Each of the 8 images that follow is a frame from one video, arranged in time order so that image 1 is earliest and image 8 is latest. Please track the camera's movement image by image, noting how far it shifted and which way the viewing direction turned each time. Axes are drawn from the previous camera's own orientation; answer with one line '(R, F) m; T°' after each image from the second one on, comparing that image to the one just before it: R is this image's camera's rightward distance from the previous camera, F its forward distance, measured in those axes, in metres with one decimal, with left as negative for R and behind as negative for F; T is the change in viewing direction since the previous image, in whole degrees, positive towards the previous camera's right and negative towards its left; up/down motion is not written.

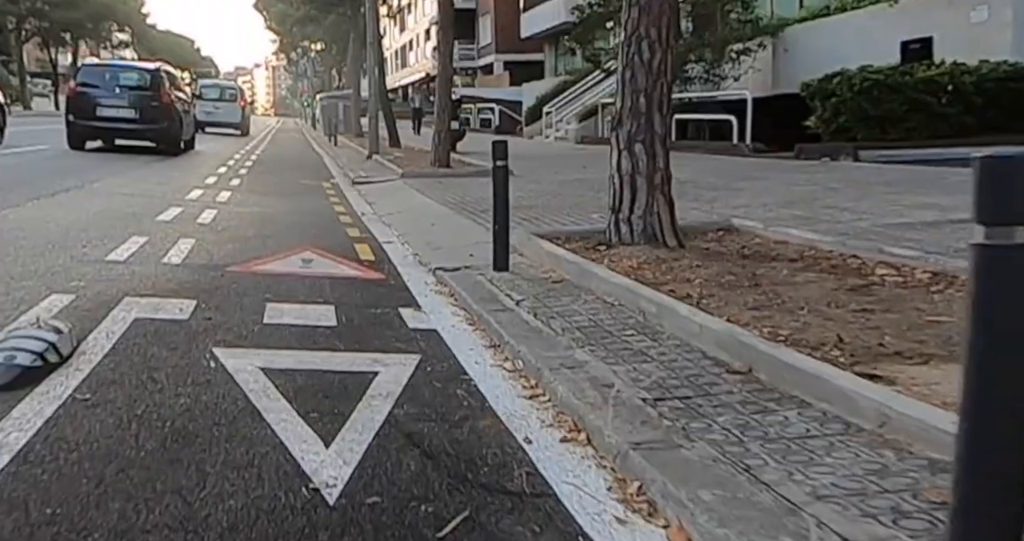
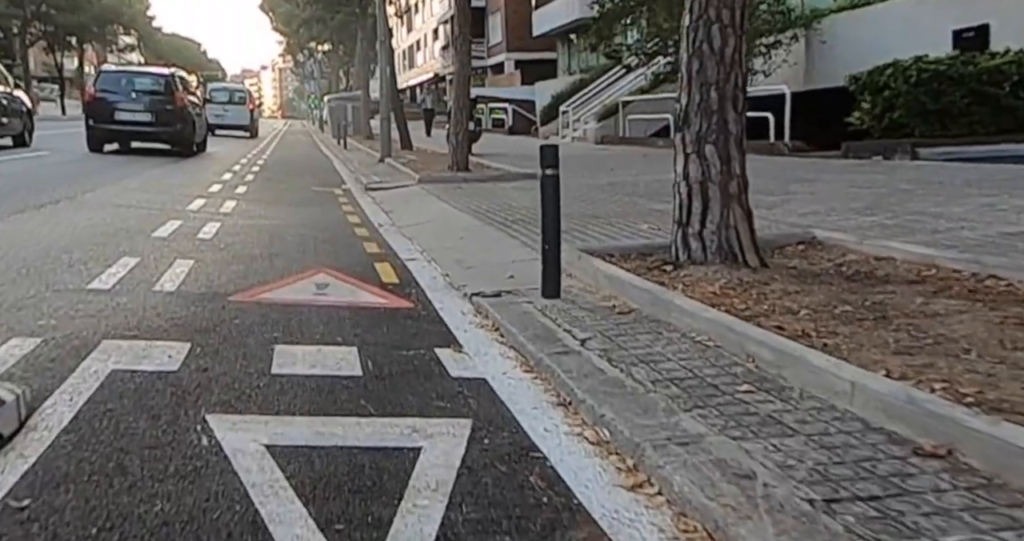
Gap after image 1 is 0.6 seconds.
(-0.3, +1.4) m; -1°
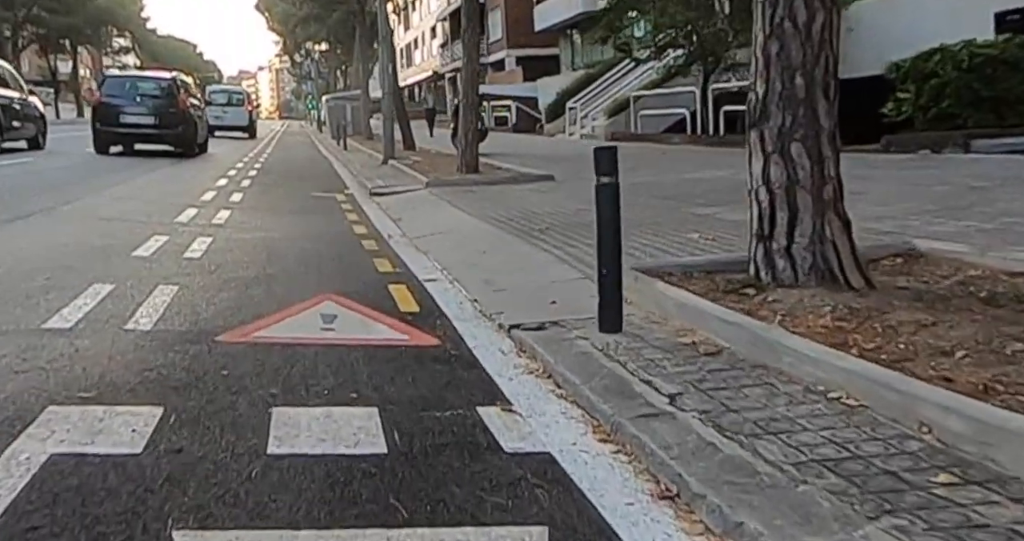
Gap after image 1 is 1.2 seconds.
(-0.3, +1.4) m; 0°
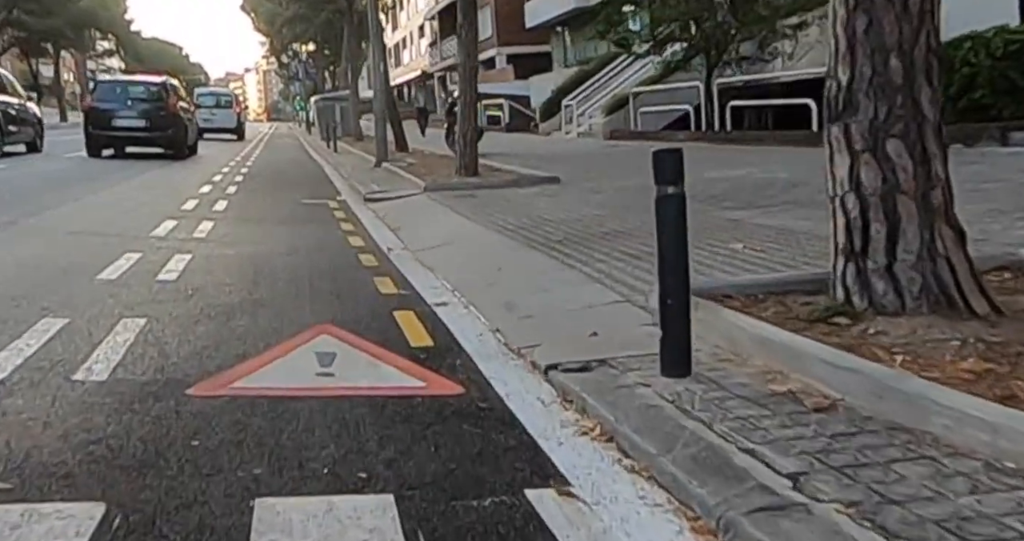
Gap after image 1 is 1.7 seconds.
(-0.3, +1.2) m; +1°
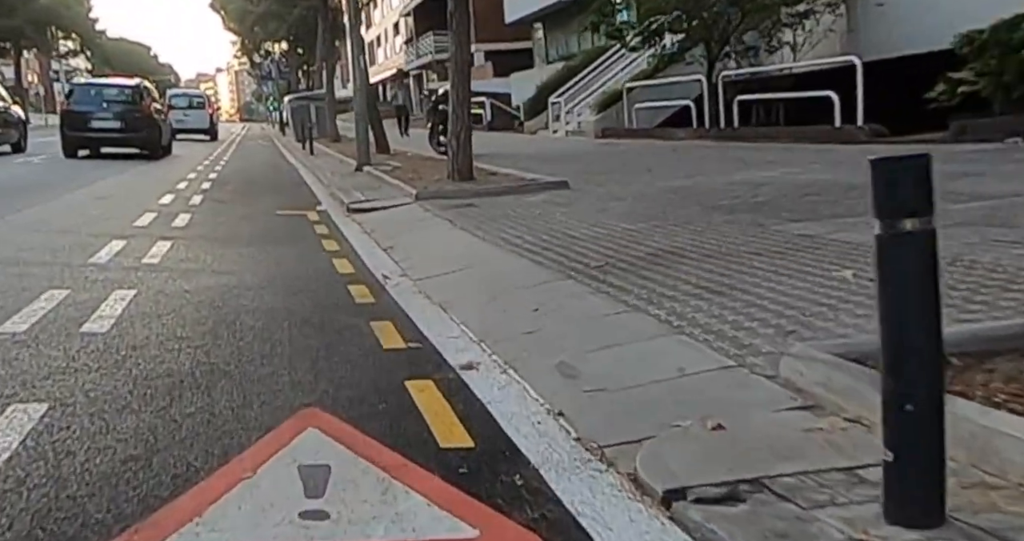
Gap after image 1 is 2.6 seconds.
(-0.4, +2.0) m; +1°
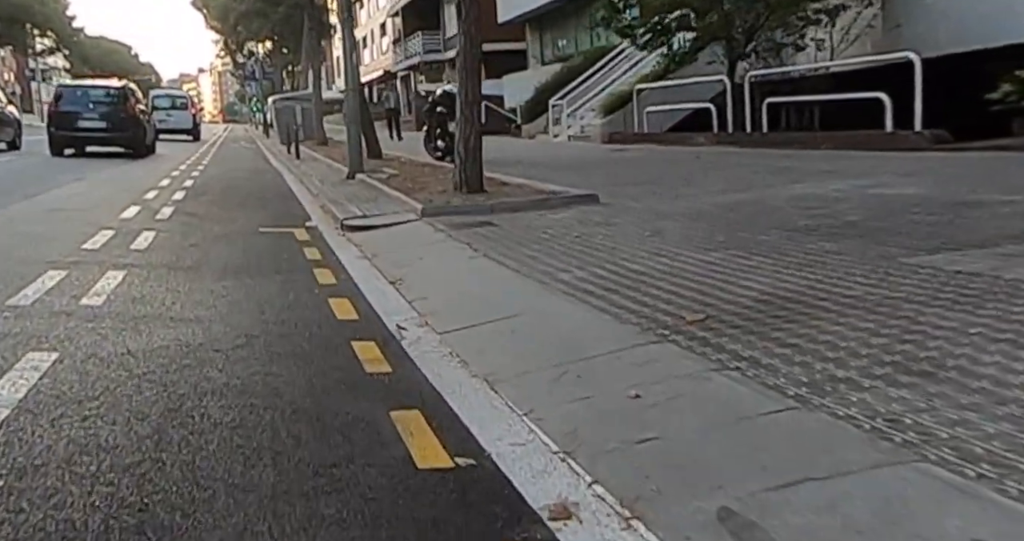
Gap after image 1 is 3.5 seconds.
(-0.5, +2.1) m; +1°
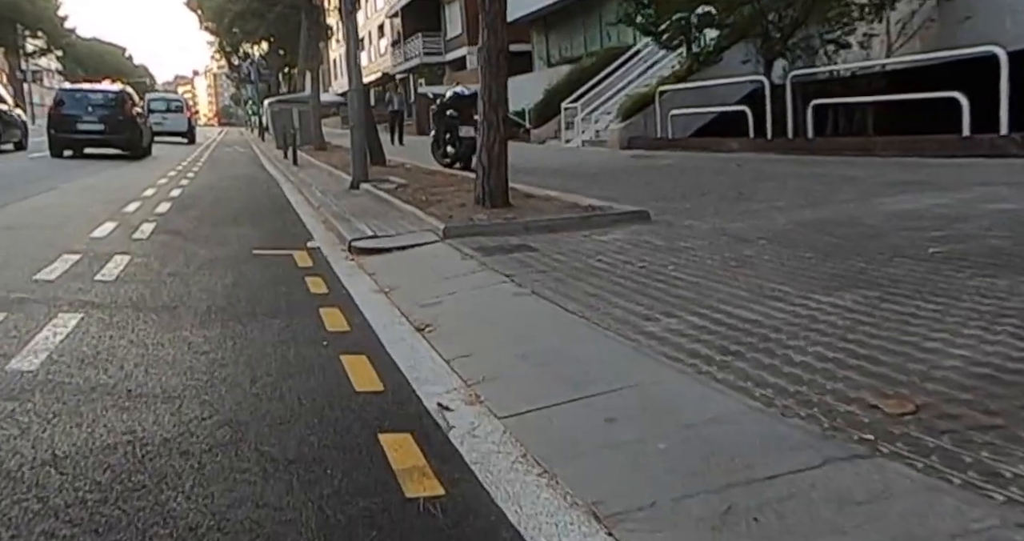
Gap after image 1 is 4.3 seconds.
(-0.4, +1.8) m; 0°
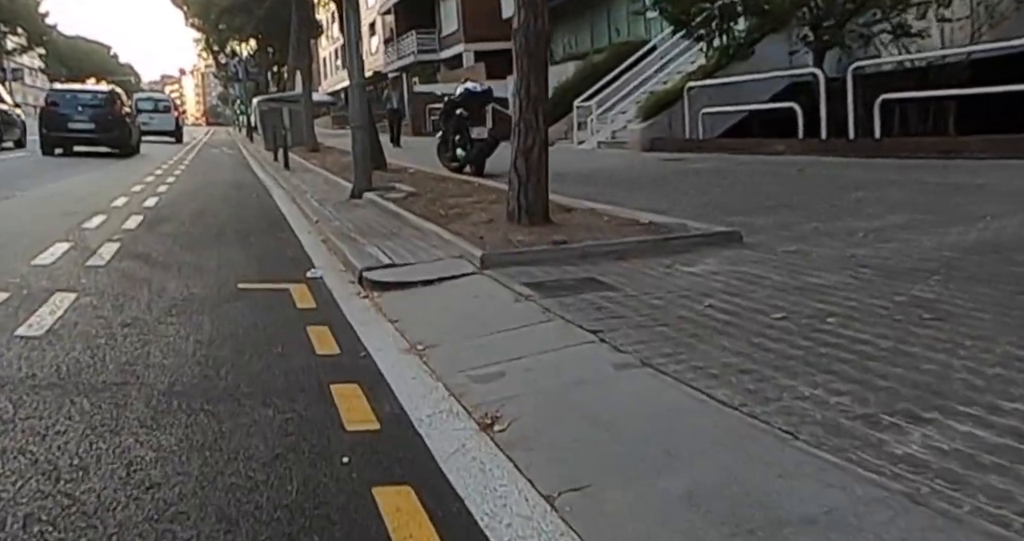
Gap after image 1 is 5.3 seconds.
(-0.6, +2.2) m; +1°
